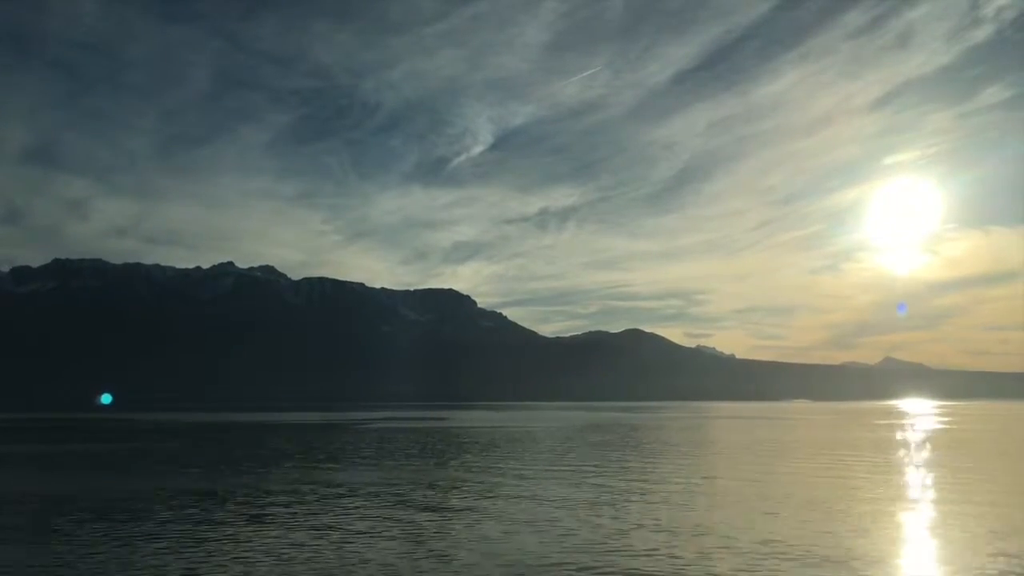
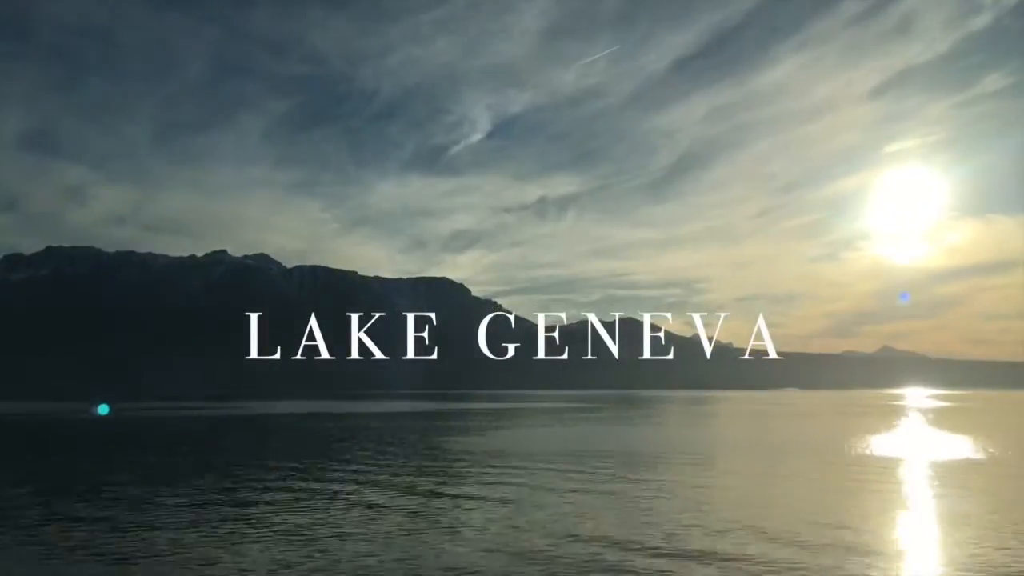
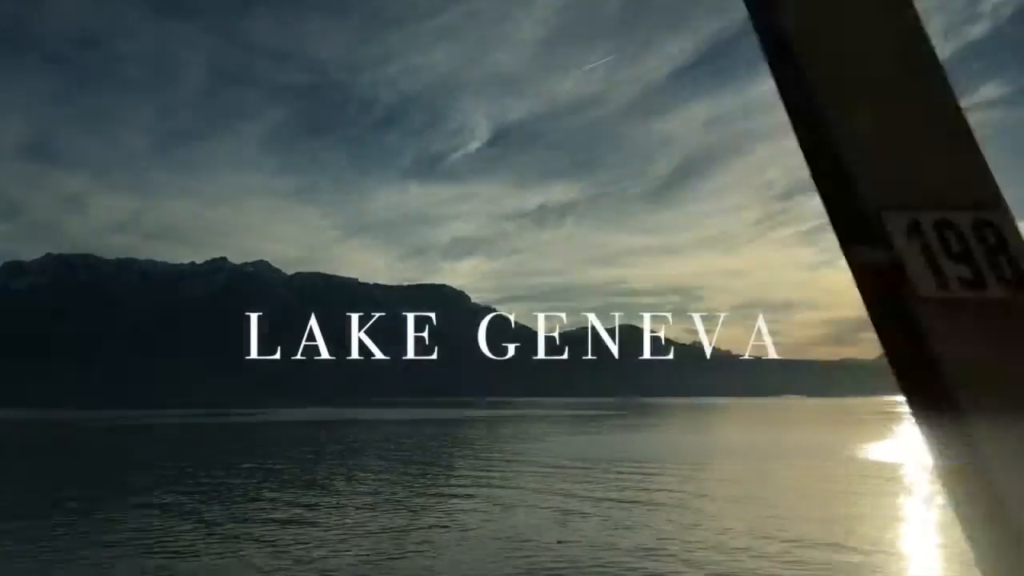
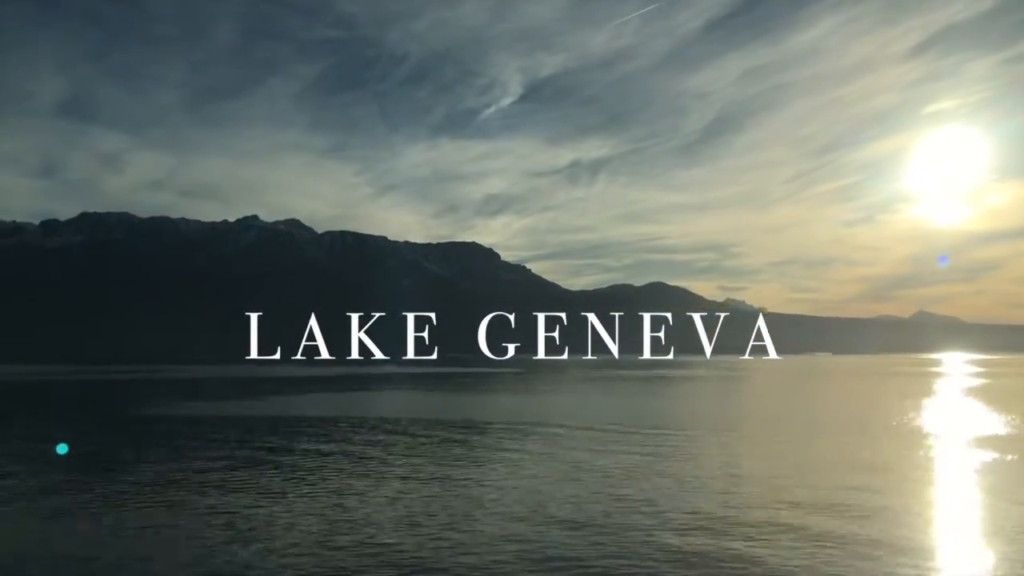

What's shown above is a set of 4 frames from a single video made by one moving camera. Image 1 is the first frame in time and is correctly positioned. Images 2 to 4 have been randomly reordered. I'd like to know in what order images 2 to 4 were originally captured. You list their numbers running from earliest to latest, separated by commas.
3, 2, 4
